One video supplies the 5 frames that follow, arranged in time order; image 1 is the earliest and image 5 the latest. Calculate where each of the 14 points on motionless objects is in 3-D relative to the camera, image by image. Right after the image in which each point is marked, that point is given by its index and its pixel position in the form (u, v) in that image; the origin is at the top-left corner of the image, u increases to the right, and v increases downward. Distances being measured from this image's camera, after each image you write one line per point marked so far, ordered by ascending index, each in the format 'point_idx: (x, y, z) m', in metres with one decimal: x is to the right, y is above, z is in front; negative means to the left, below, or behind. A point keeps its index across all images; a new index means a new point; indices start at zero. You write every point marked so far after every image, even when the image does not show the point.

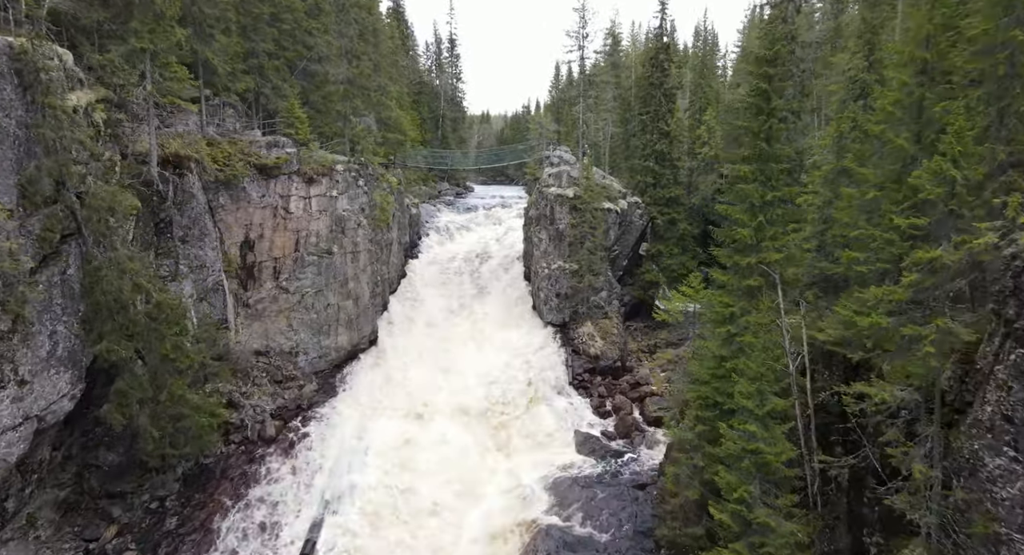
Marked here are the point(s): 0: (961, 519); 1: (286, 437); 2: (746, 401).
0: (+8.1, -4.3, +9.5) m
1: (-8.1, -5.7, +18.5) m
2: (+5.2, -2.6, +11.4) m
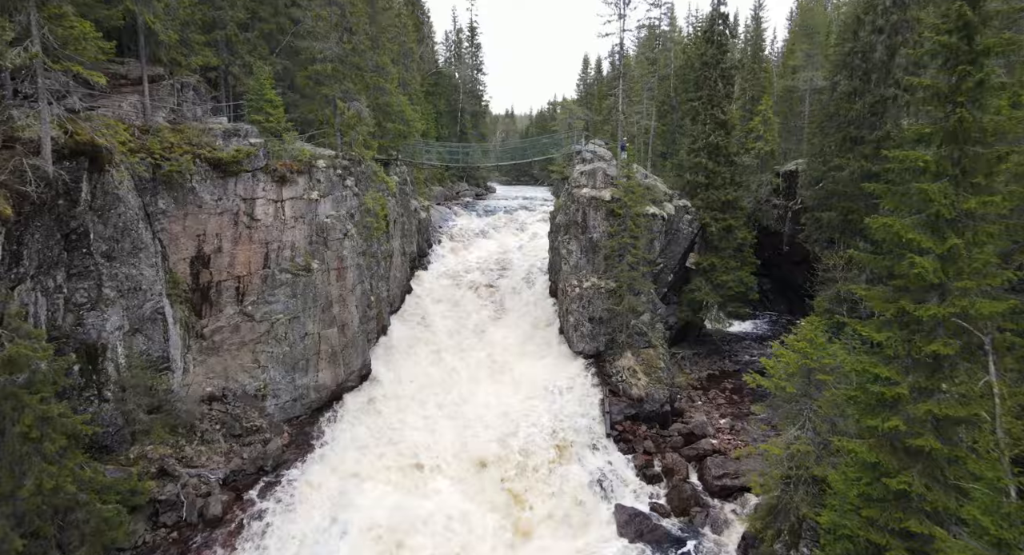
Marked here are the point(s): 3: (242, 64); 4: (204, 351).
0: (+8.3, -5.2, +4.4) m
1: (-7.5, -6.5, +14.1) m
2: (+5.5, -3.5, +6.4) m
3: (-10.0, +7.9, +19.1) m
4: (-9.7, -2.3, +16.3) m
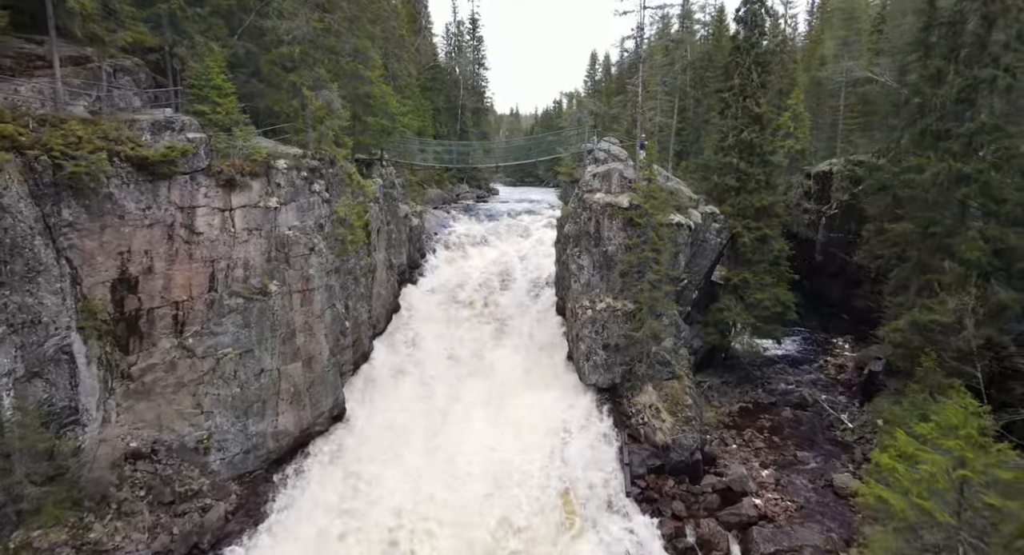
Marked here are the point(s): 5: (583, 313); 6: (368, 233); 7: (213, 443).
0: (+8.1, -5.9, +1.0) m
1: (-7.5, -7.1, +10.9) m
2: (+5.3, -4.2, +3.1) m
3: (-10.0, +7.2, +16.0) m
4: (-9.7, -3.0, +13.2) m
5: (+2.7, -1.2, +19.2) m
6: (-5.4, +1.7, +19.5) m
7: (-8.0, -4.4, +13.9) m
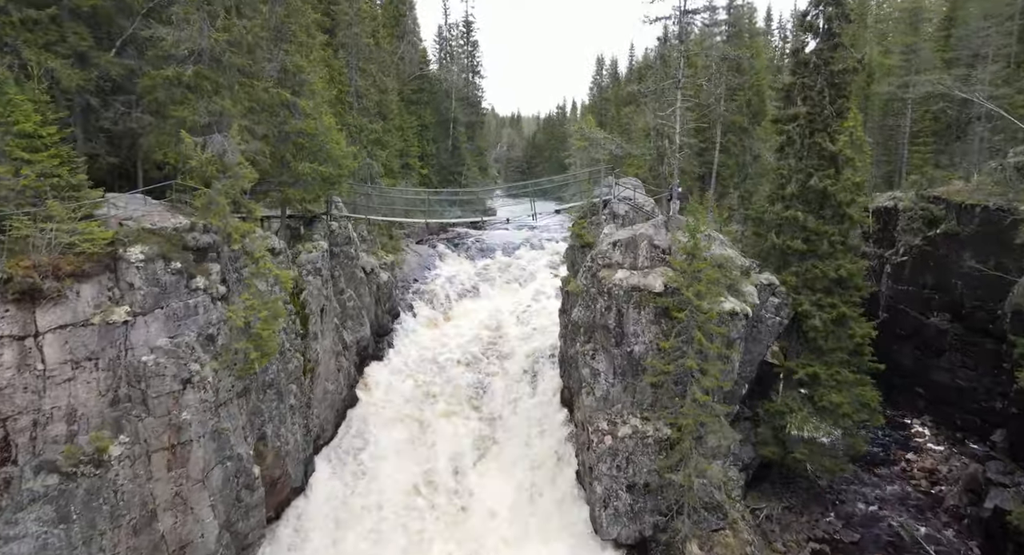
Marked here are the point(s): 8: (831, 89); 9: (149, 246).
0: (+7.7, -8.6, -4.6) m
1: (-7.9, -10.0, +5.3) m
2: (+4.9, -7.0, -2.5) m
3: (-10.3, +4.3, +10.6) m
4: (-10.1, -5.8, +7.6) m
5: (+2.3, -4.1, +13.7) m
6: (-5.8, -1.2, +14.0) m
7: (-8.4, -7.3, +8.4) m
8: (+9.8, +5.9, +16.0) m
9: (-6.9, +0.6, +10.2) m
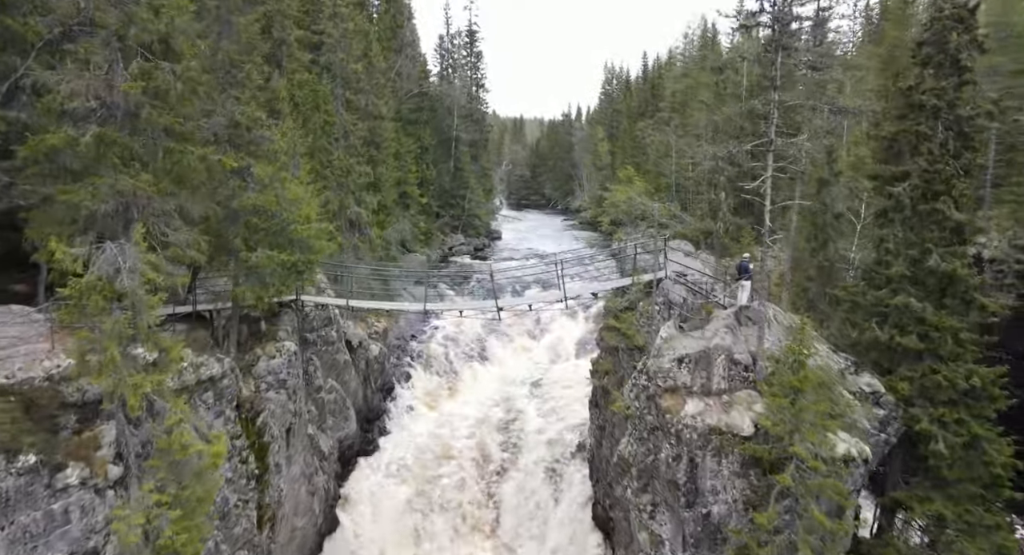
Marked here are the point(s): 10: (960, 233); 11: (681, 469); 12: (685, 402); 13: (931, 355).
0: (+8.2, -11.0, -8.5) m
1: (-7.3, -12.5, +1.5) m
2: (+5.4, -9.4, -6.4) m
3: (-9.8, +1.7, +6.9) m
4: (-9.5, -8.4, +3.8) m
5: (+2.9, -6.7, +9.8) m
6: (-5.2, -3.8, +10.2) m
7: (-7.8, -9.9, +4.5) m
8: (+10.4, +3.4, +12.2) m
9: (-6.4, -1.9, +6.4) m
10: (+10.5, +1.1, +12.1) m
11: (+3.3, -3.5, +10.1) m
12: (+3.4, -2.3, +10.3) m
13: (+10.0, -1.8, +12.5) m
